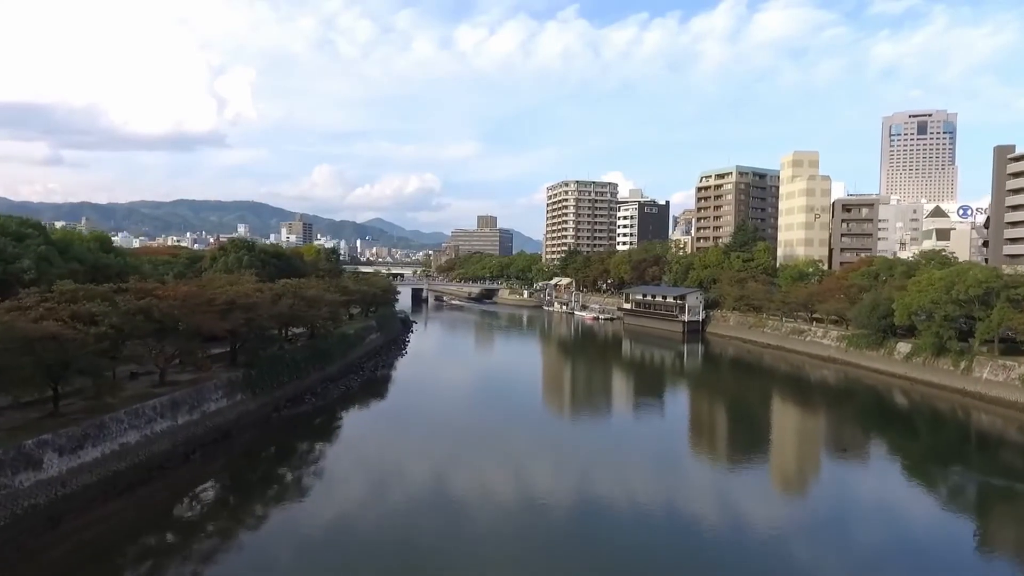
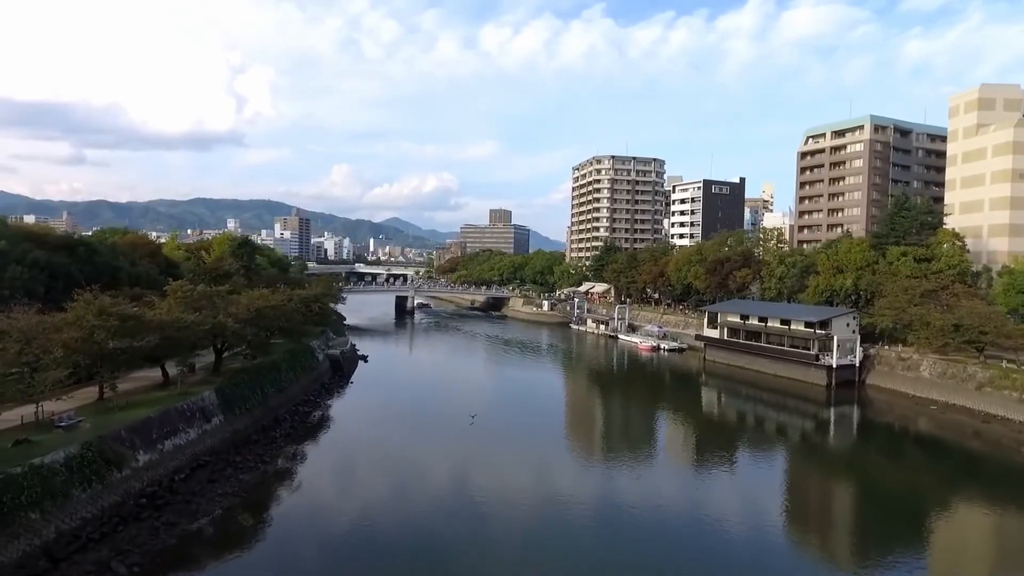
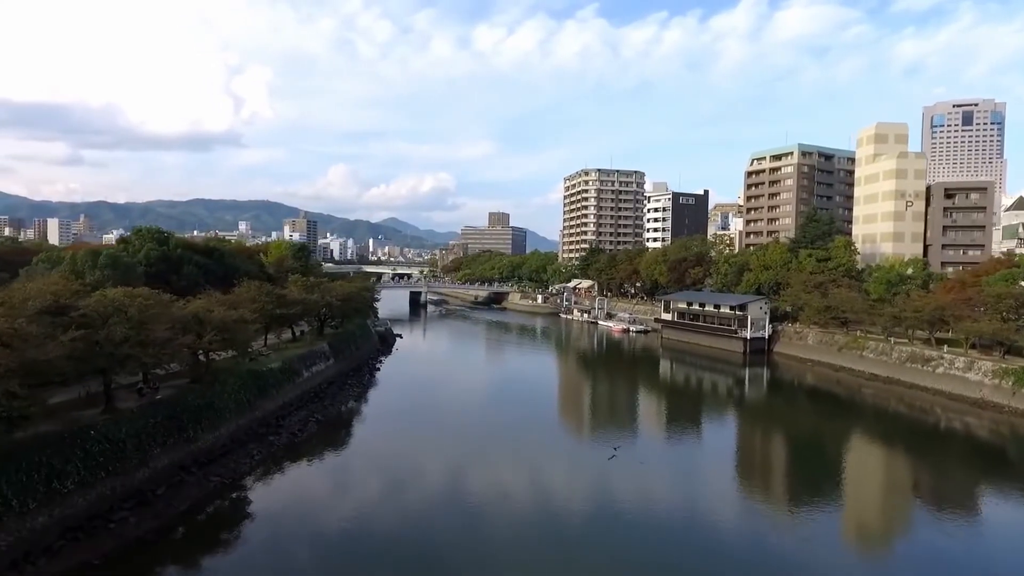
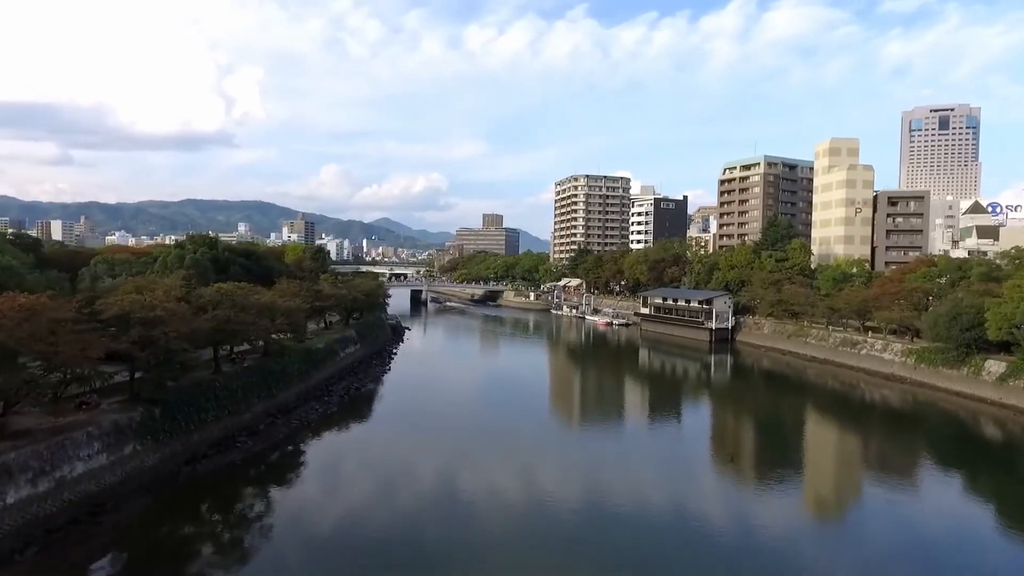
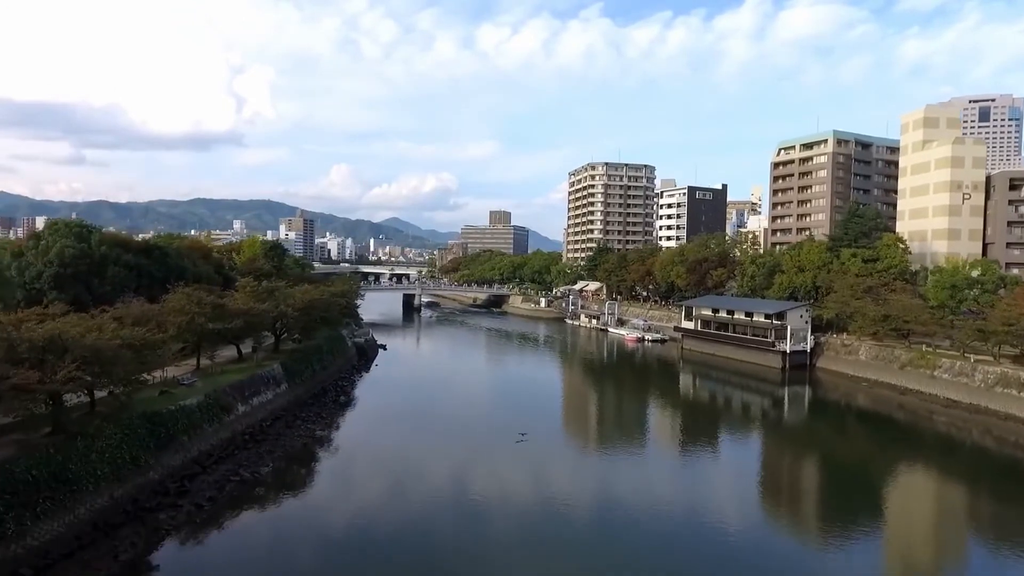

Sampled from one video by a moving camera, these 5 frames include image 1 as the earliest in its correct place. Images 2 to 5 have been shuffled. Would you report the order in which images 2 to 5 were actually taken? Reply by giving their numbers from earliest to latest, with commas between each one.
4, 3, 5, 2
